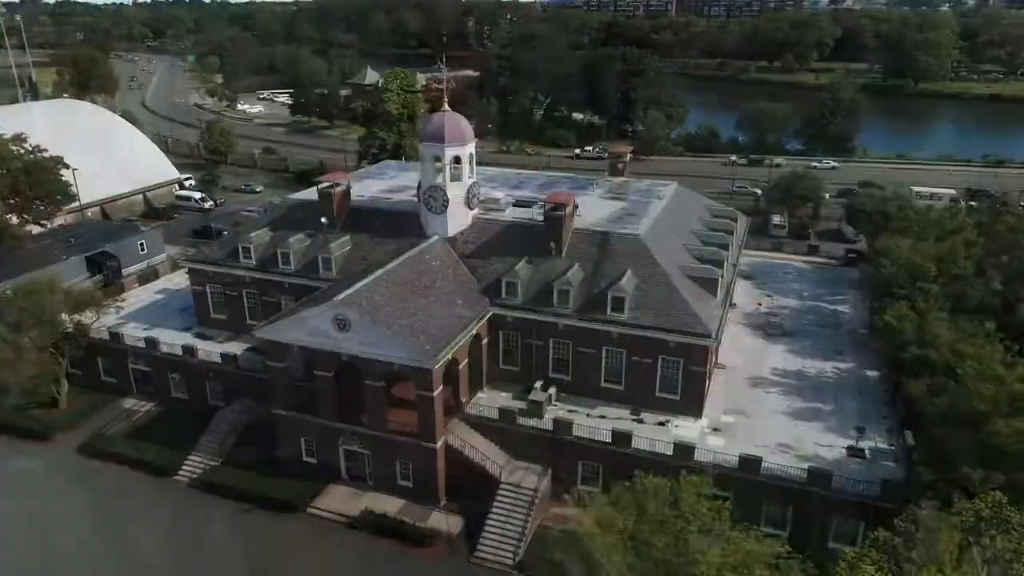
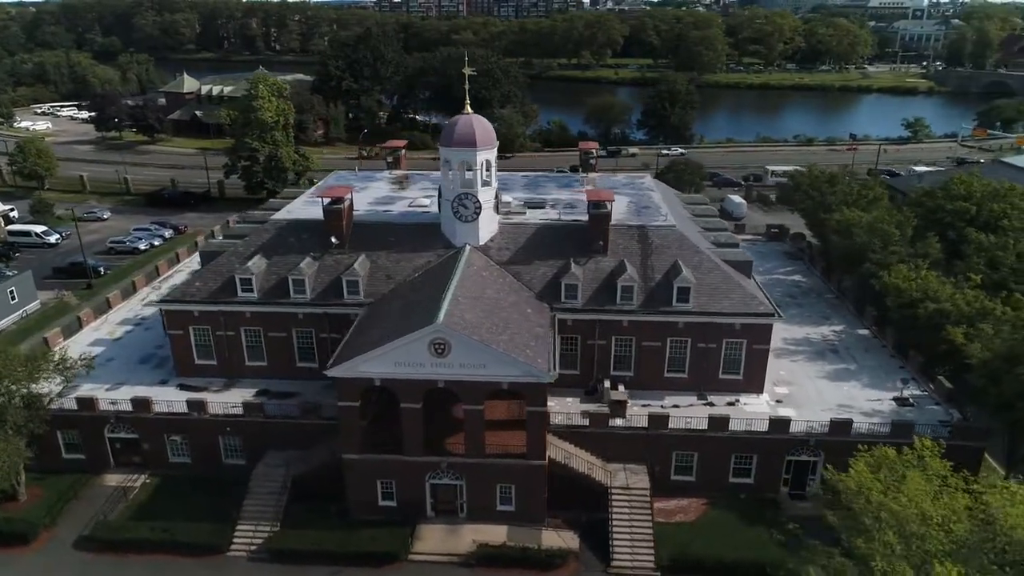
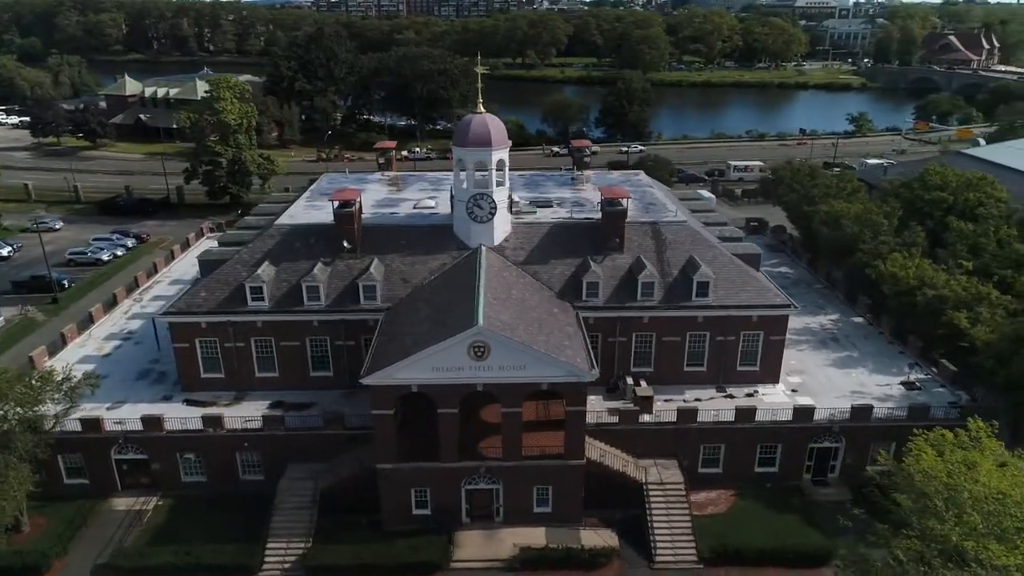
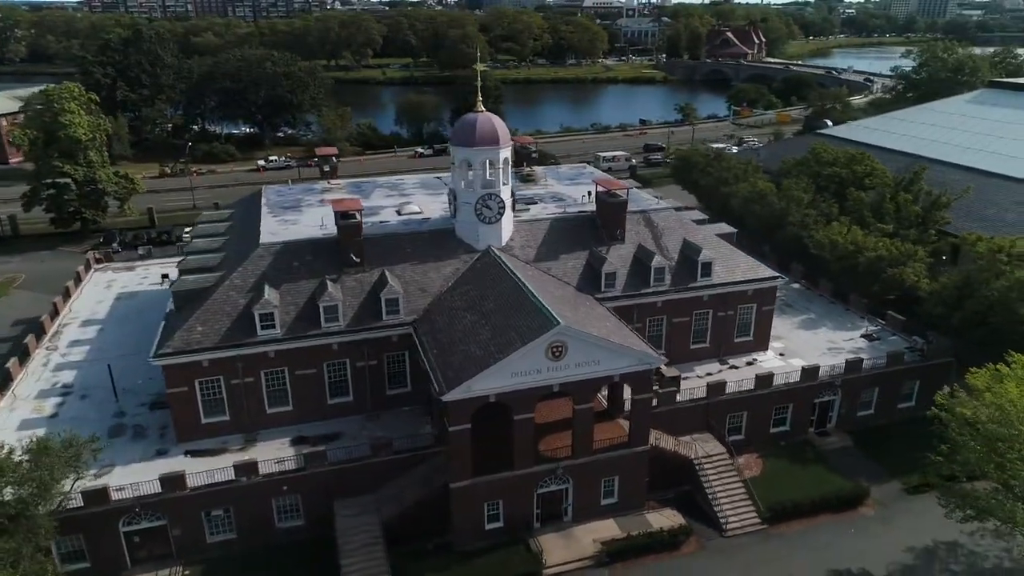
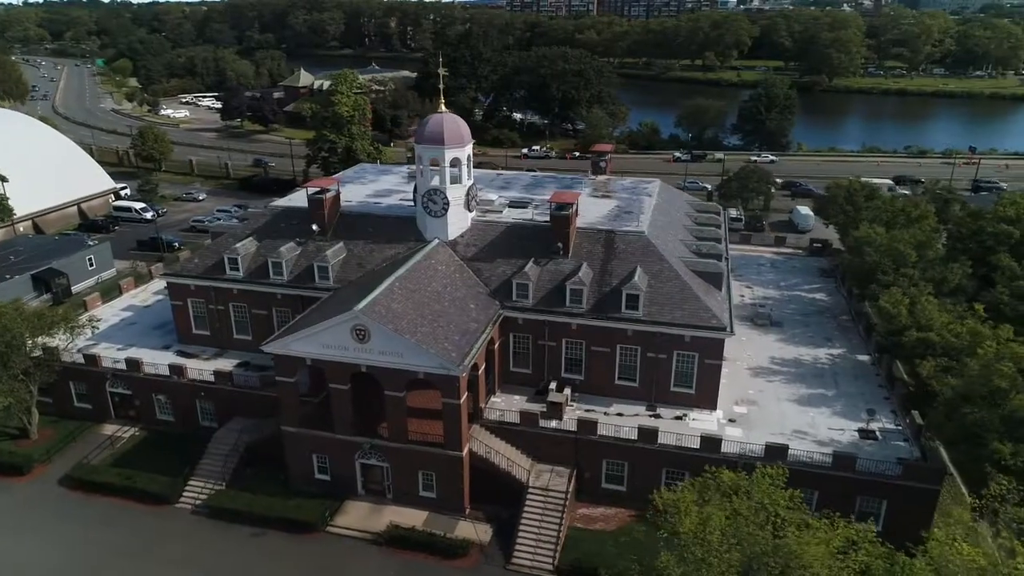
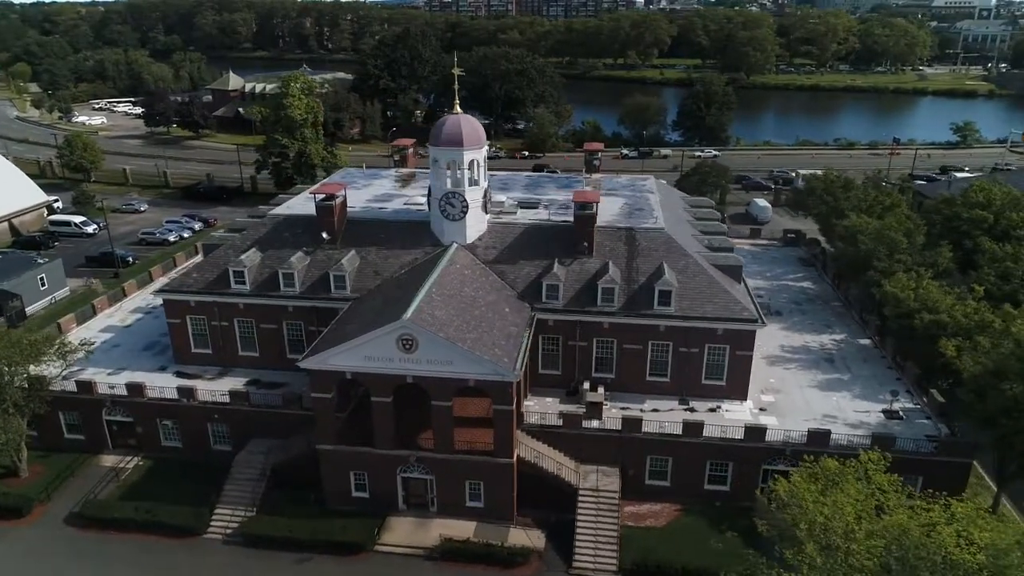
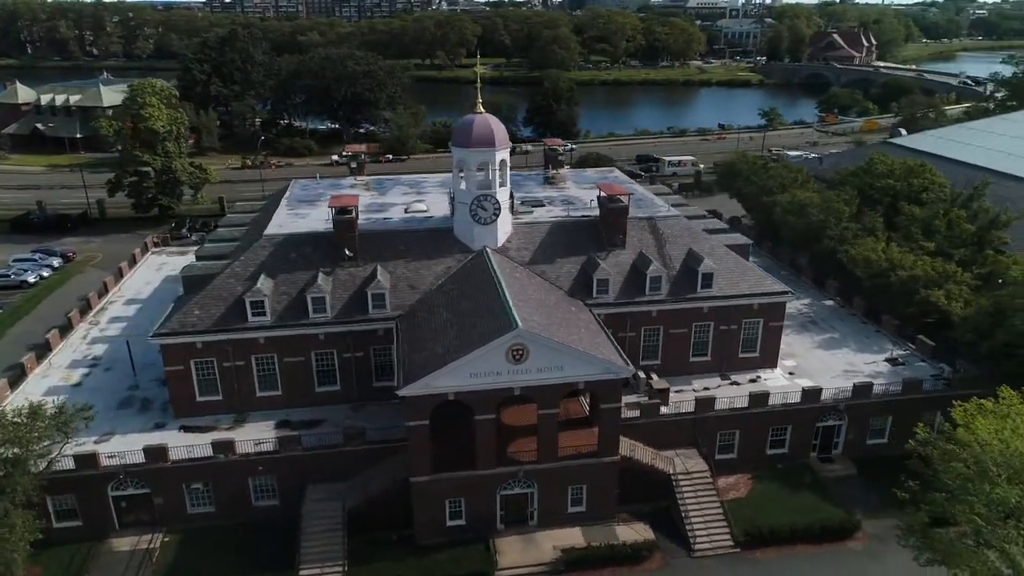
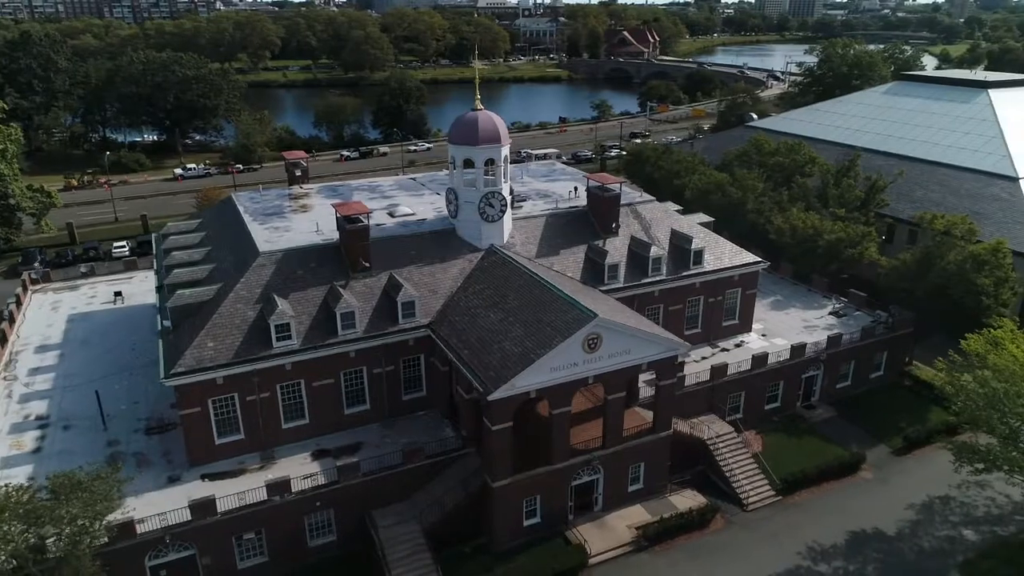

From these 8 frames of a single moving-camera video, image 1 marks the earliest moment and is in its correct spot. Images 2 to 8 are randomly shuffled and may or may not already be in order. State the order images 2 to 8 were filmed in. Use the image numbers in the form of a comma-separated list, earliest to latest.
5, 6, 2, 3, 7, 4, 8
